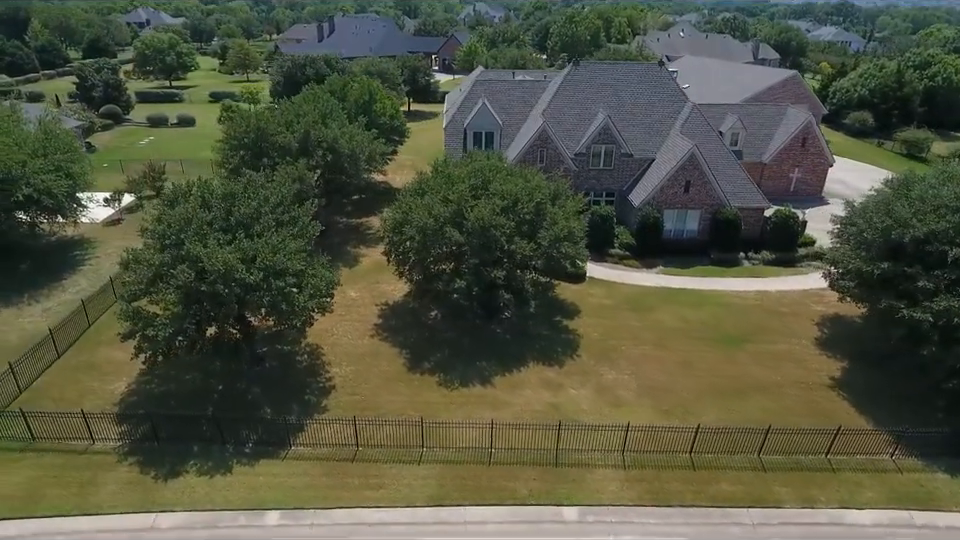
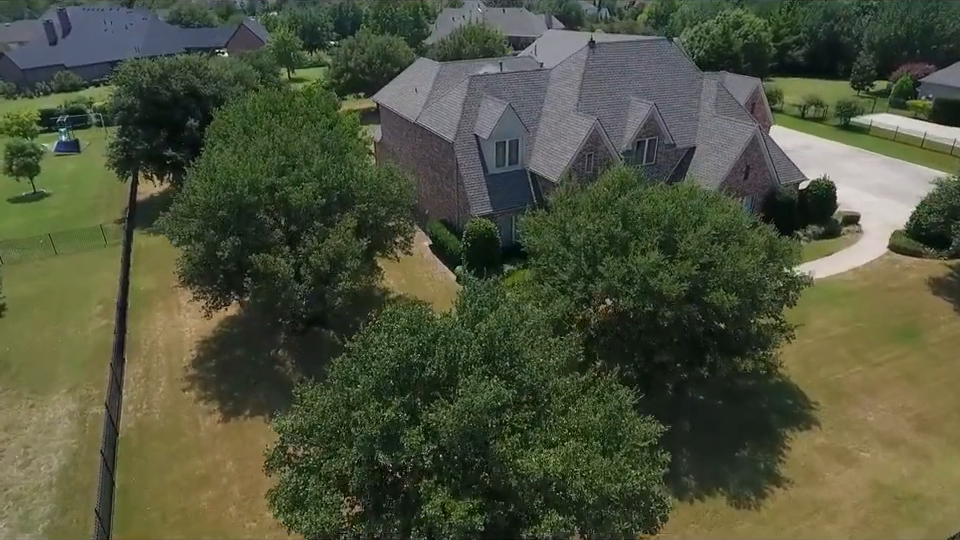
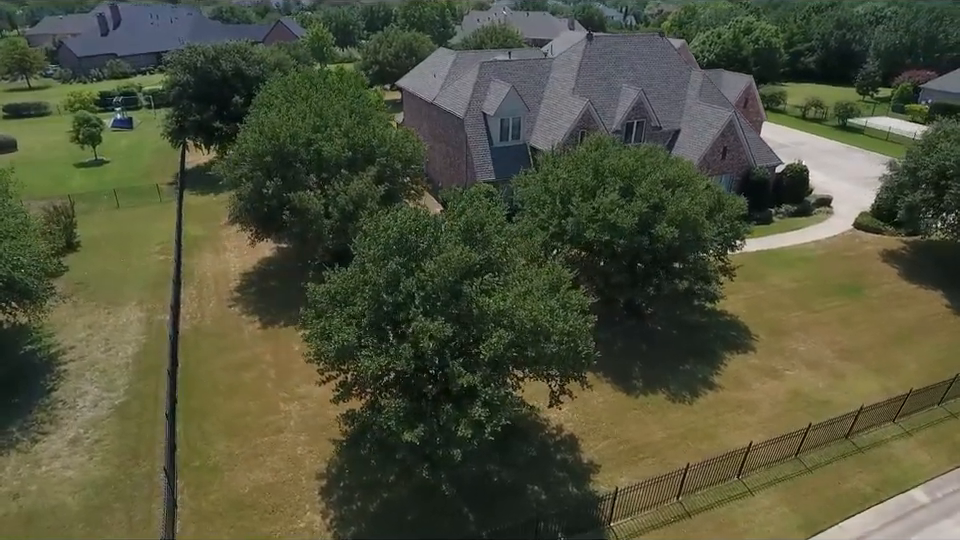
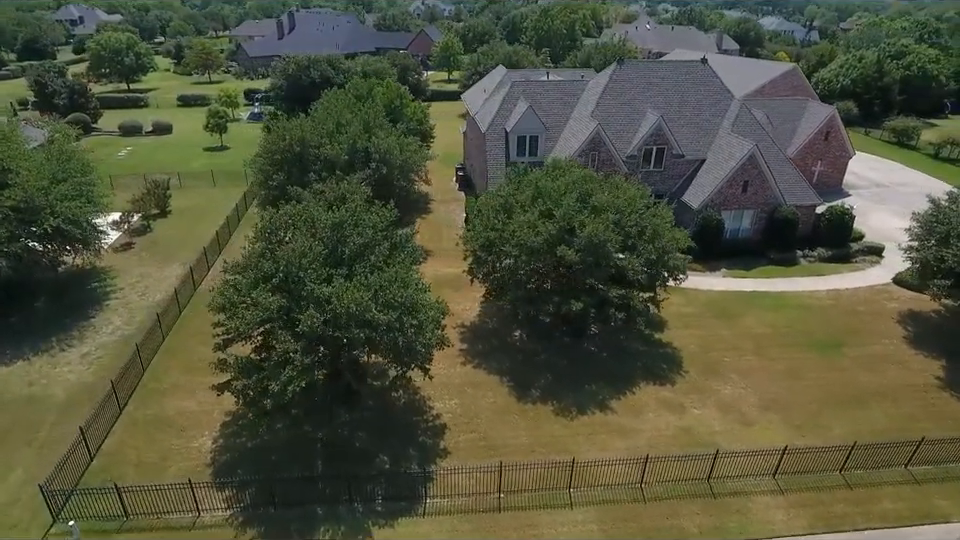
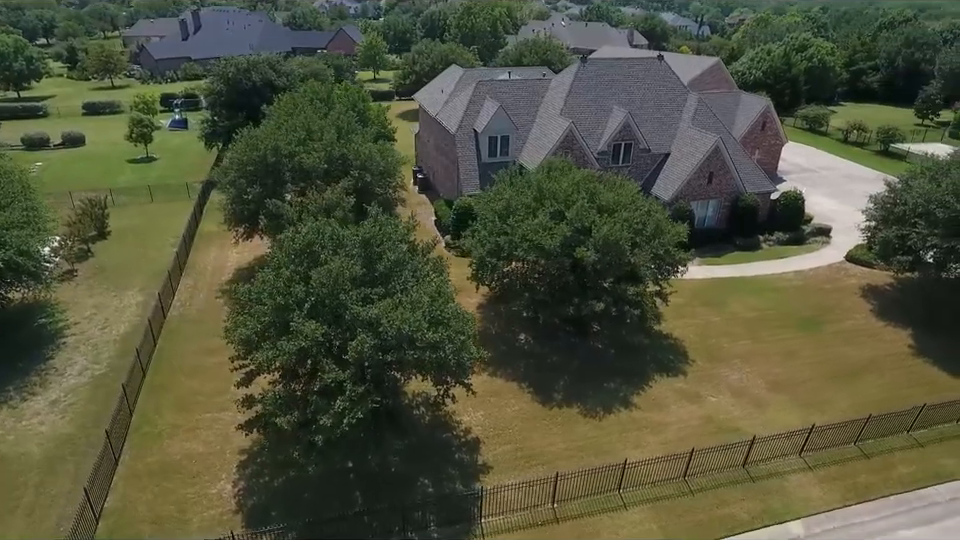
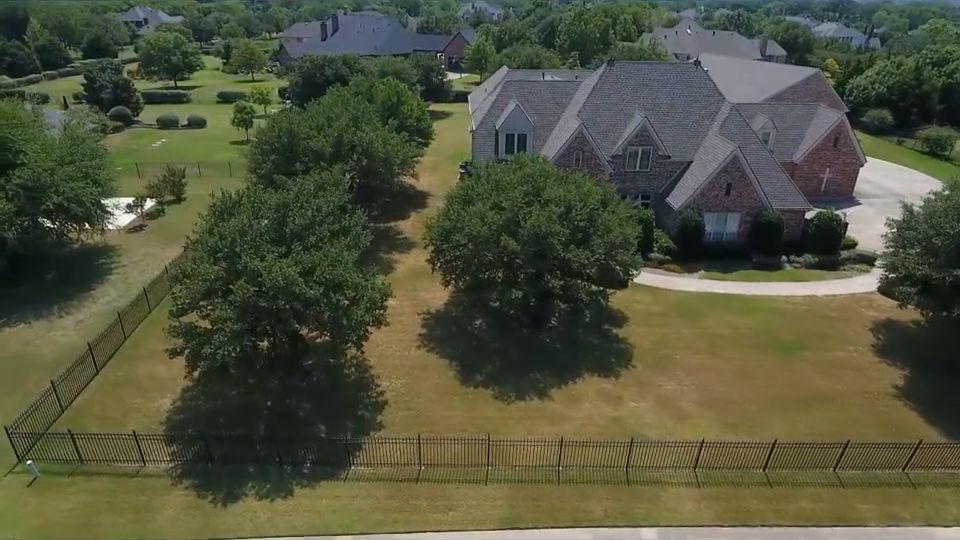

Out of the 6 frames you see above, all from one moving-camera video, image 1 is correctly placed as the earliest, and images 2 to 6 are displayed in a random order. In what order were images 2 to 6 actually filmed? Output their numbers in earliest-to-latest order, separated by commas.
6, 4, 5, 3, 2
